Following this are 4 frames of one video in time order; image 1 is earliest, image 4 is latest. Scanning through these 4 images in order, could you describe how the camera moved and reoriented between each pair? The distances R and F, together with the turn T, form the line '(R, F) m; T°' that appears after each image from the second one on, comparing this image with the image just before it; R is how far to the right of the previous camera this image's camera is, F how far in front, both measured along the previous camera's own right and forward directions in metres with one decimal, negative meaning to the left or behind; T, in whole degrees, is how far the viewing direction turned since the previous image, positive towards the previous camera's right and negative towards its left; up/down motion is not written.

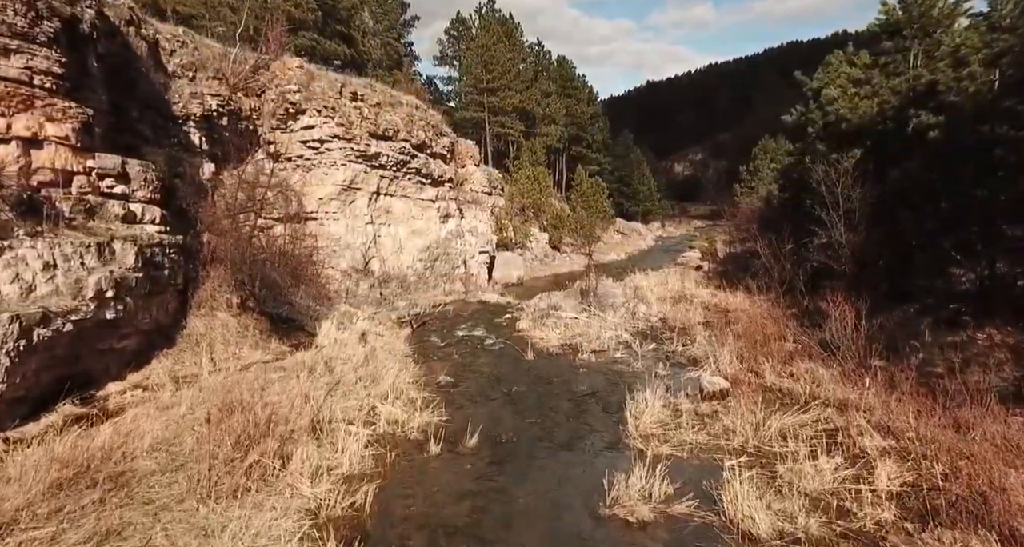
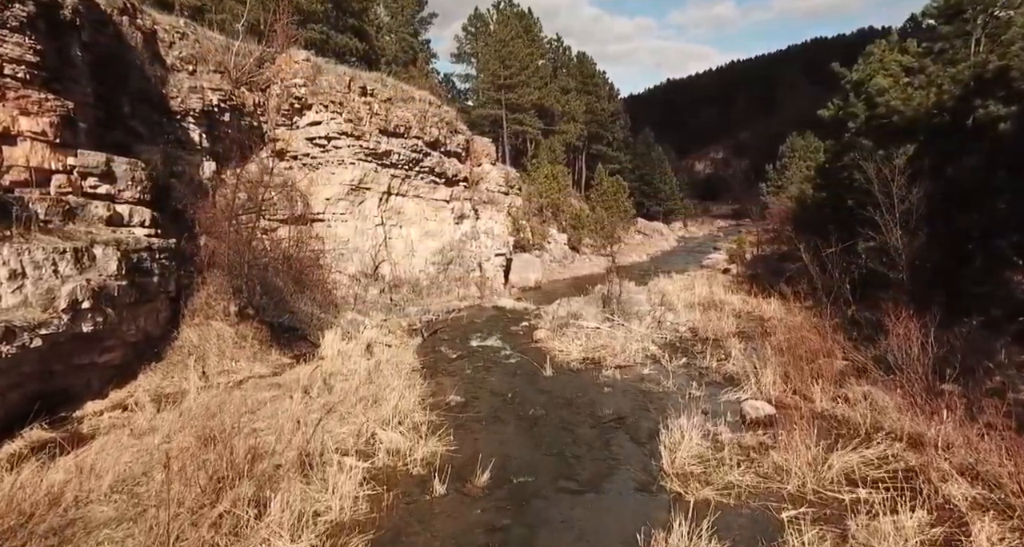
(0.0, +1.0) m; -2°
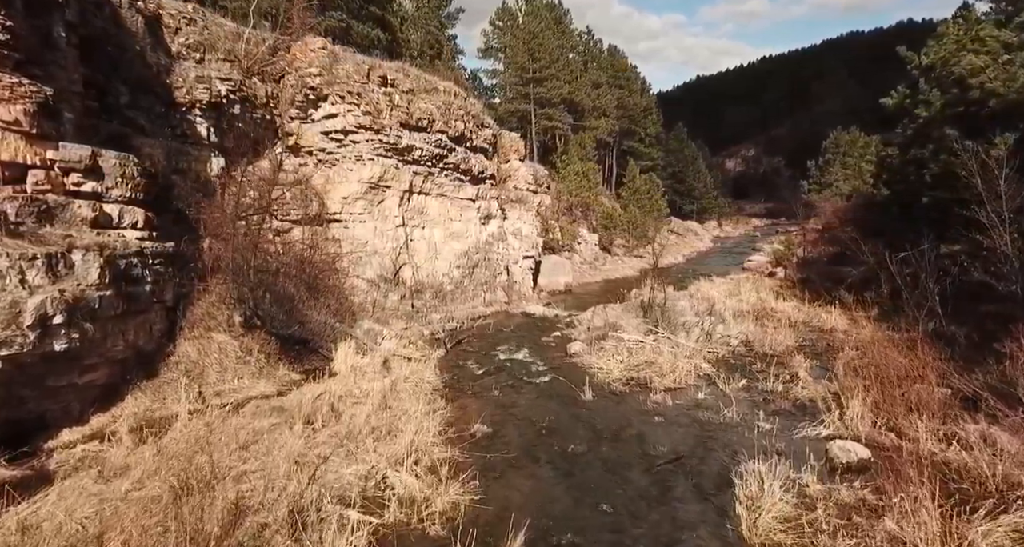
(-0.1, +1.3) m; -2°
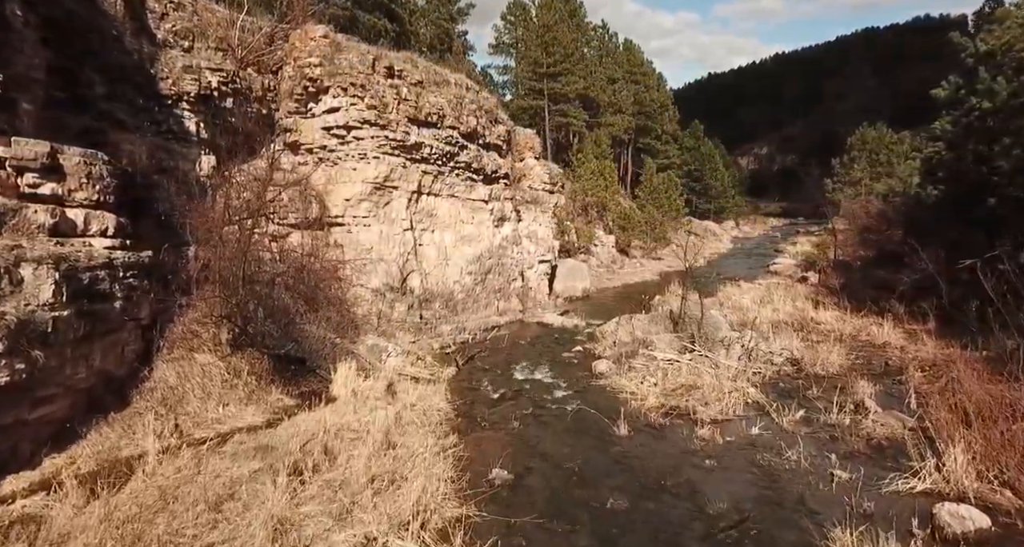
(-0.2, +1.2) m; -1°
